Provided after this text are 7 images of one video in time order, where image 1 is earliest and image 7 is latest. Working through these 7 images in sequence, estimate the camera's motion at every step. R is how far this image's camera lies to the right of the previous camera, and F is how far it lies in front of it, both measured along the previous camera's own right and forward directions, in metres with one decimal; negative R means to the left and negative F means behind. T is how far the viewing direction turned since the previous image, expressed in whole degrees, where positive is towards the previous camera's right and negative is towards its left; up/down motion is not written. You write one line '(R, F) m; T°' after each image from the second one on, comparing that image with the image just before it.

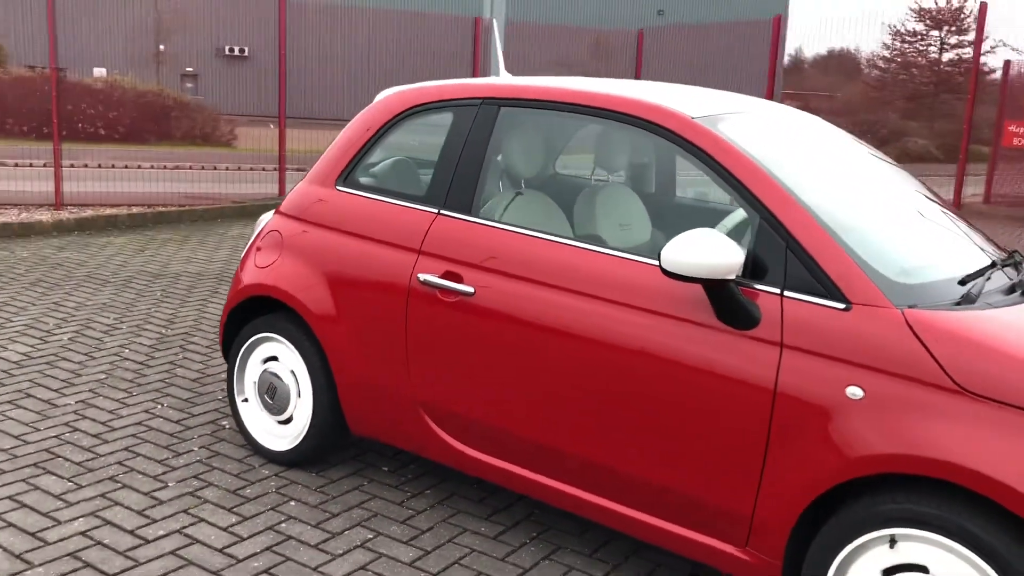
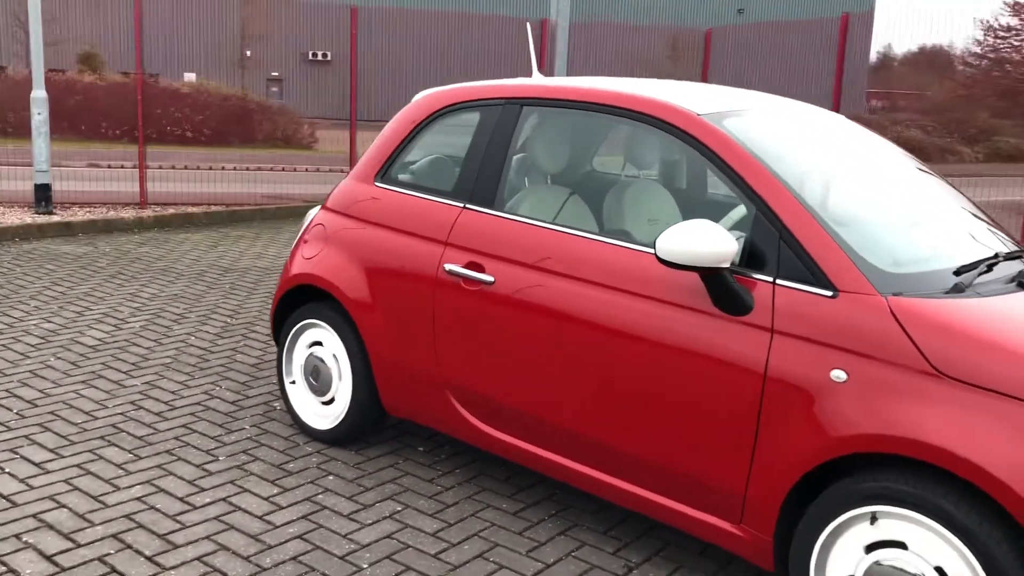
(+0.2, -0.2) m; -5°
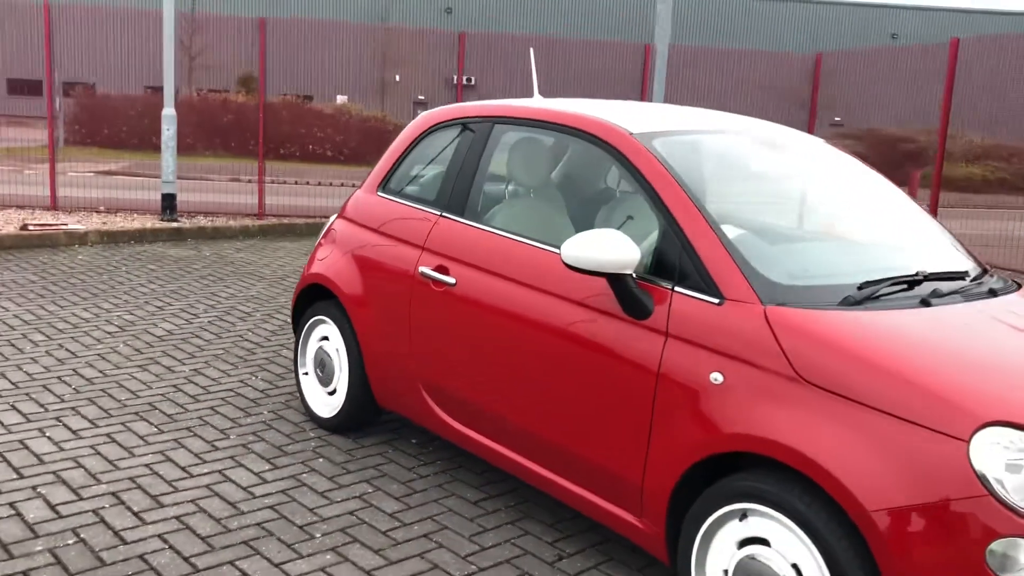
(+0.7, -0.2) m; -9°
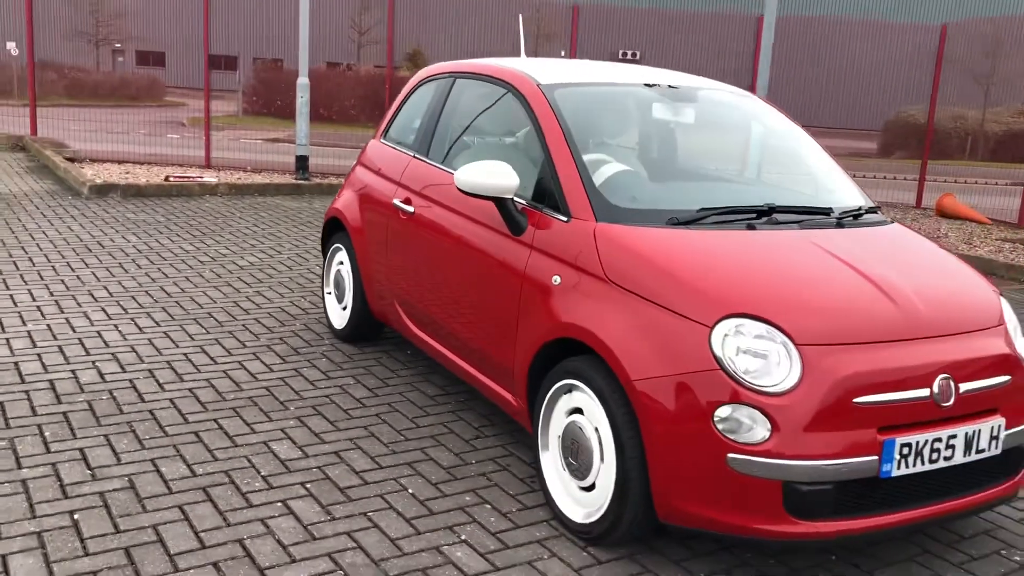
(+1.1, -0.6) m; -10°
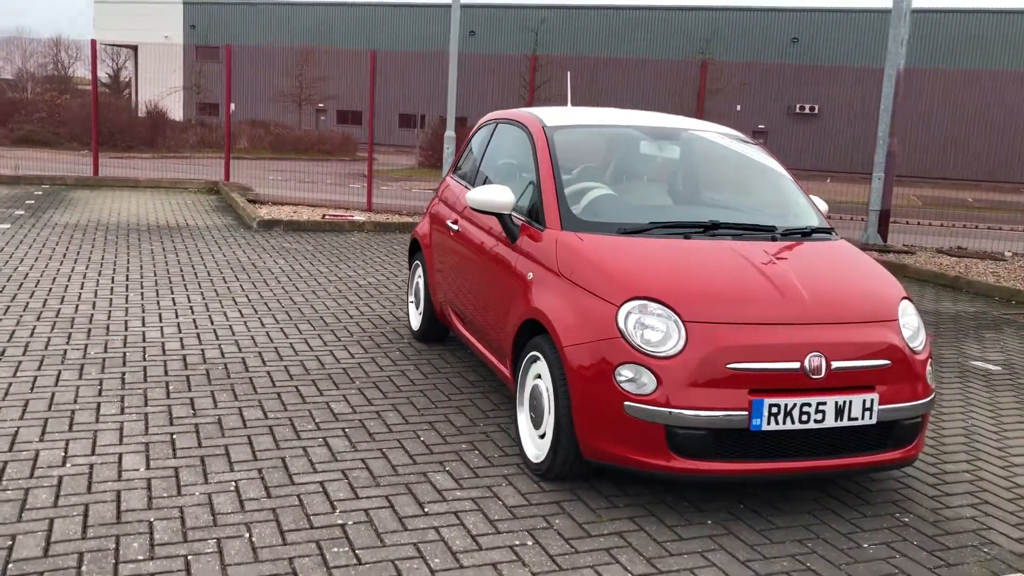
(+0.9, -0.9) m; -11°
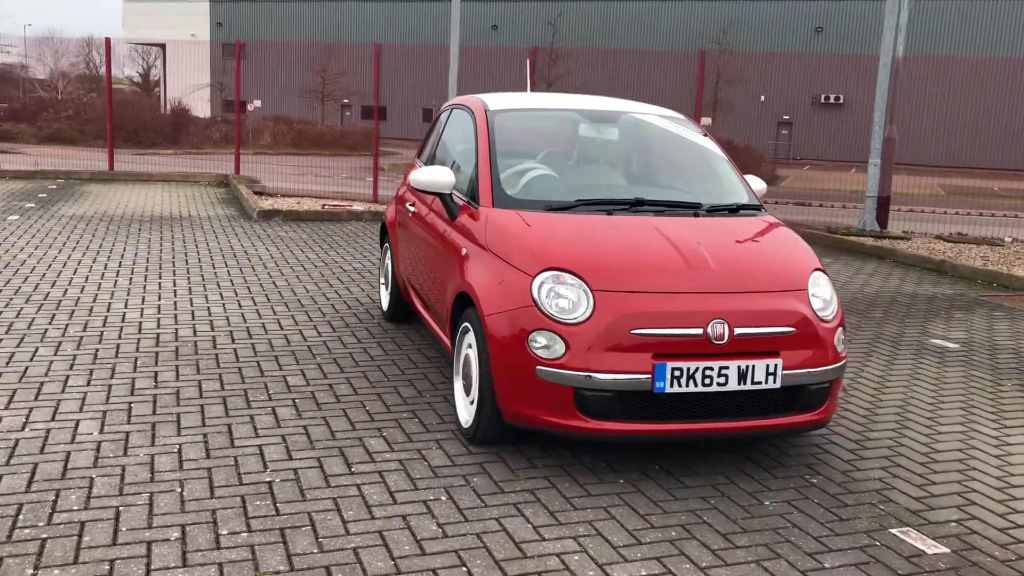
(+0.5, -0.2) m; -2°
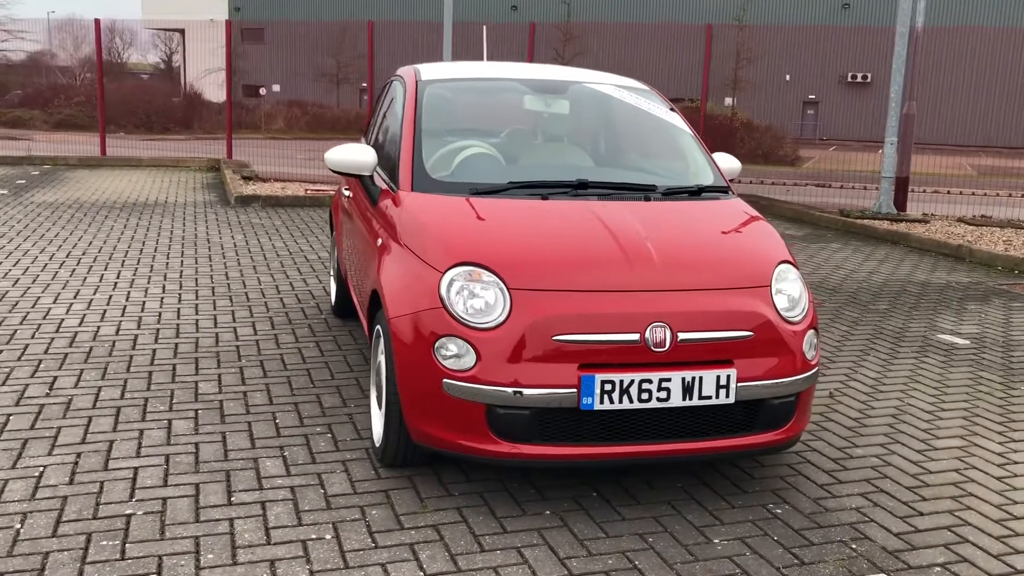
(+0.4, +0.6) m; -2°
